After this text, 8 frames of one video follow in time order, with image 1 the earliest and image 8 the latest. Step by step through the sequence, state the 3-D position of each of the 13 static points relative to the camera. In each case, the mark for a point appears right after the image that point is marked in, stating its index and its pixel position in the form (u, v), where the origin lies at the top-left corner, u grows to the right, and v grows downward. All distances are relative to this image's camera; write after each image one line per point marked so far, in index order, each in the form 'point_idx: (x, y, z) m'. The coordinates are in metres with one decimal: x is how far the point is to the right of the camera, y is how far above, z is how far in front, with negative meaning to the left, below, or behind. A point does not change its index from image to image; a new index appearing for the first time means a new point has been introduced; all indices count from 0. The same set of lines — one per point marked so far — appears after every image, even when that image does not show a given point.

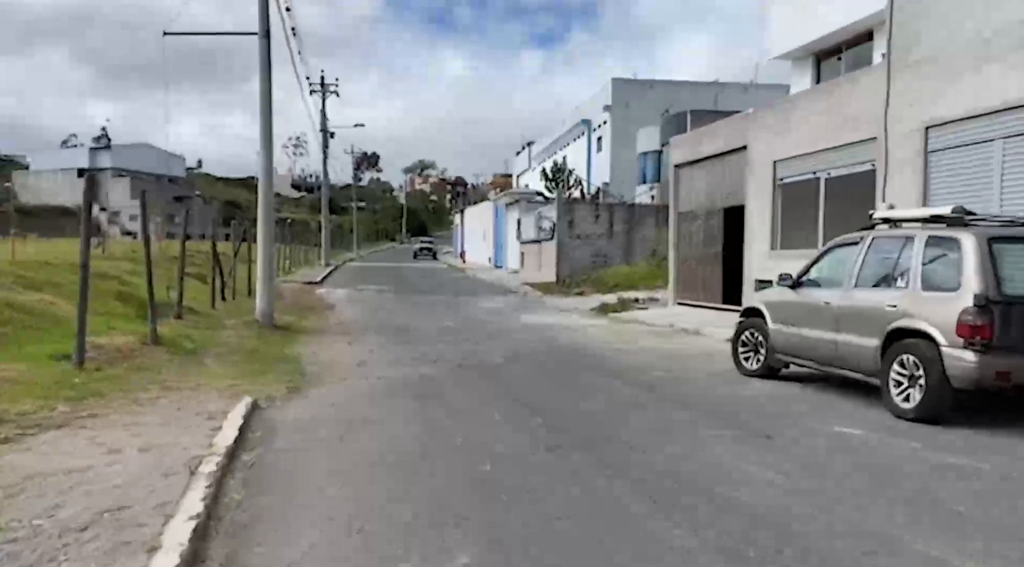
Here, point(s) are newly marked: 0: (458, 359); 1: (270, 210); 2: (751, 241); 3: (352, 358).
0: (-0.8, -1.2, +12.3) m
1: (-5.0, +1.5, +16.1) m
2: (+5.5, +0.9, +17.7) m
3: (-2.6, -1.2, +12.6) m
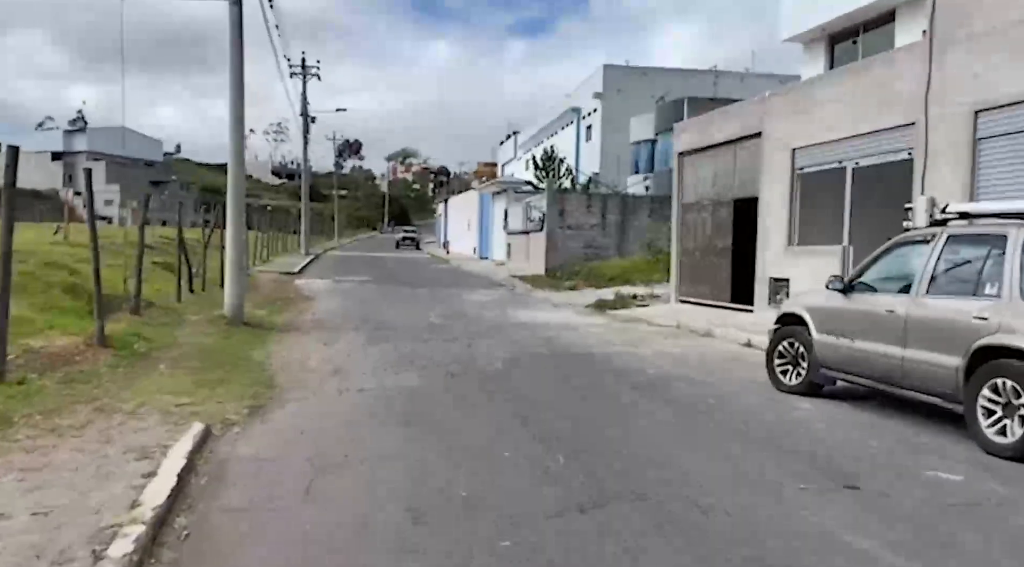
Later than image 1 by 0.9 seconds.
0: (-0.8, -1.1, +10.8) m
1: (-5.1, +1.7, +14.6) m
2: (+5.4, +1.0, +16.4) m
3: (-2.6, -1.1, +11.1) m
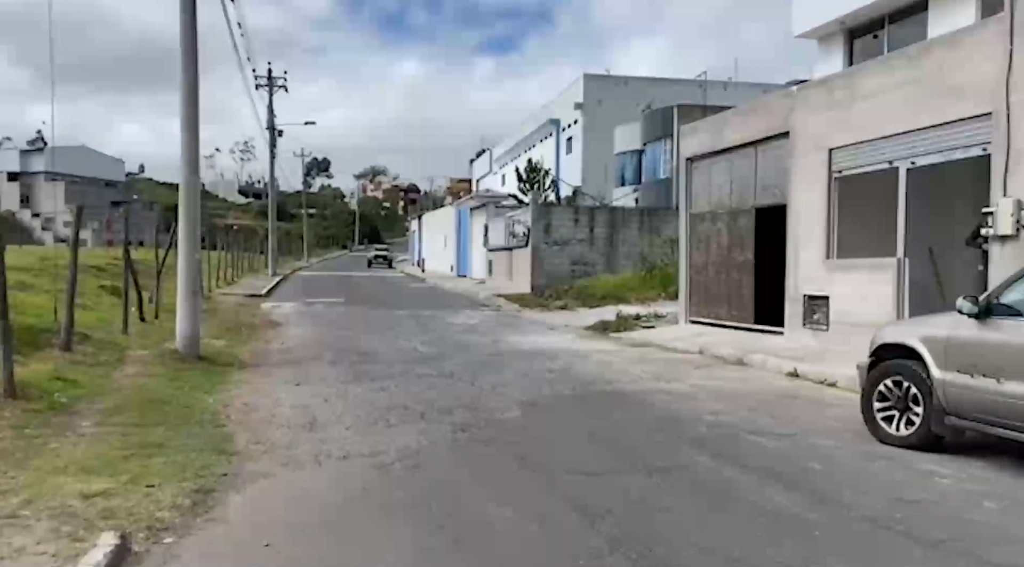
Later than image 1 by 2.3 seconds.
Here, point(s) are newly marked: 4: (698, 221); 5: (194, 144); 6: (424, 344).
0: (-0.6, -1.4, +8.7) m
1: (-5.1, +1.2, +12.4) m
2: (+5.3, +0.6, +14.5) m
3: (-2.4, -1.5, +8.9) m
4: (+4.4, +1.4, +18.2) m
5: (-5.1, +2.2, +12.4) m
6: (-1.9, -1.3, +16.1) m
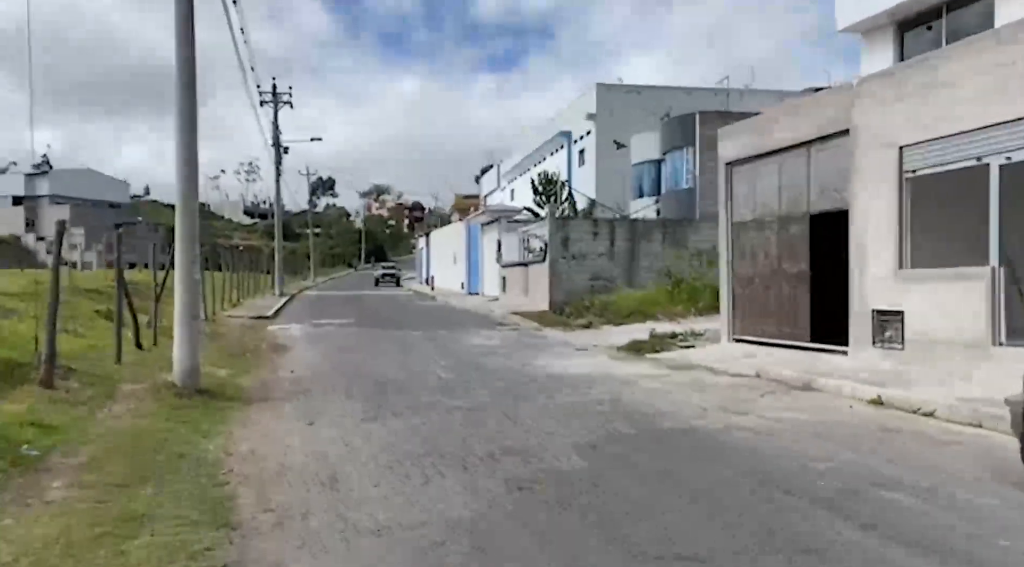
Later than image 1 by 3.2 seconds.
0: (-0.1, -1.6, +7.2) m
1: (-4.5, +0.9, +11.0) m
2: (+5.9, +0.4, +13.0) m
3: (-1.8, -1.7, +7.4) m
4: (+5.0, +1.1, +16.8) m
5: (-4.6, +1.9, +11.0) m
6: (-1.3, -1.6, +14.6) m
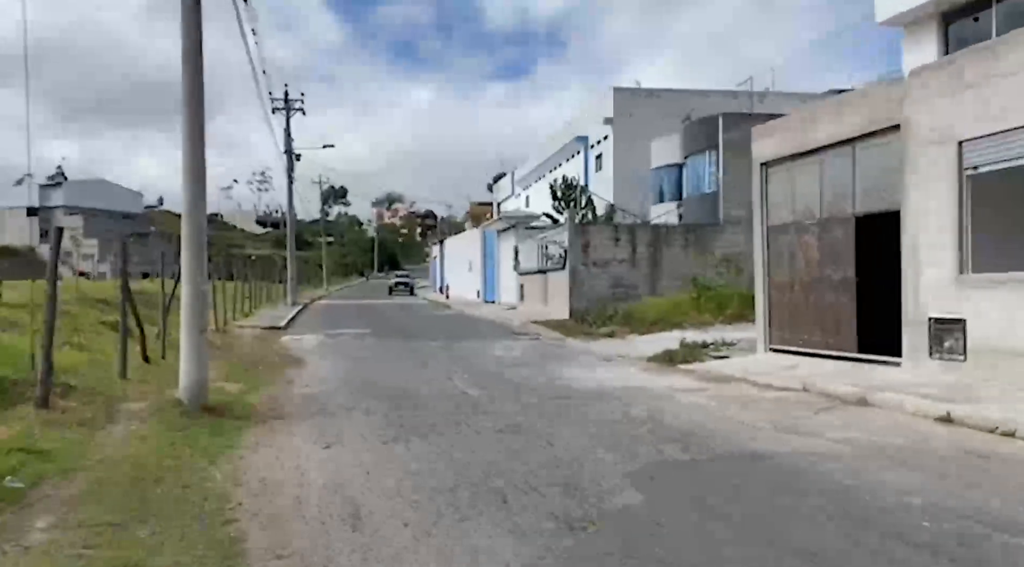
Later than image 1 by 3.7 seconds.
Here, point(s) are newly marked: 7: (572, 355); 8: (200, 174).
0: (+0.3, -1.7, +6.4) m
1: (-4.1, +0.7, +10.2) m
2: (+6.3, +0.3, +12.1) m
3: (-1.4, -1.8, +6.6) m
4: (+5.5, +1.0, +15.9) m
5: (-4.2, +1.7, +10.3) m
6: (-0.8, -1.8, +13.8) m
7: (+1.5, -1.8, +19.4) m
8: (-4.1, +1.5, +10.3) m
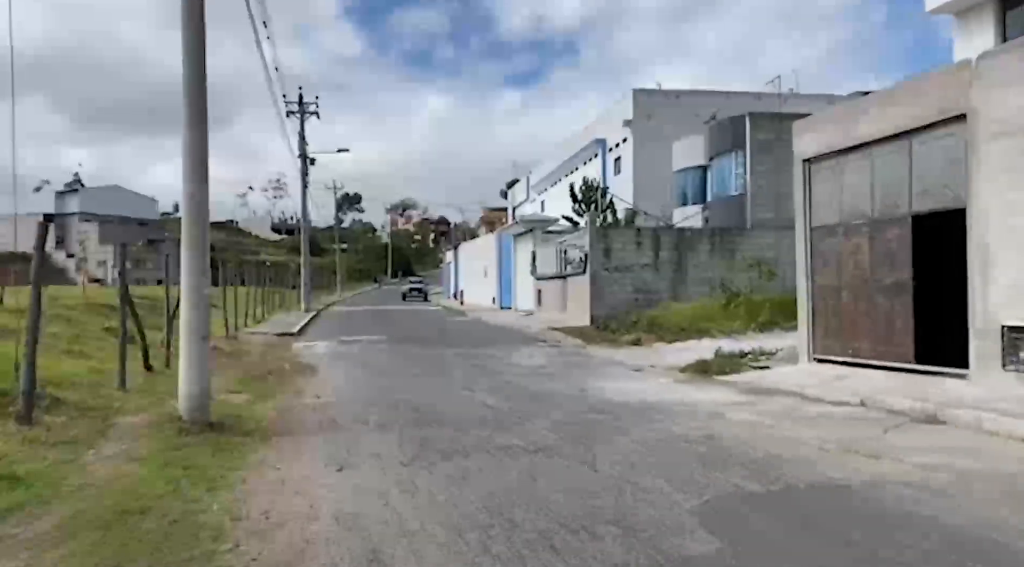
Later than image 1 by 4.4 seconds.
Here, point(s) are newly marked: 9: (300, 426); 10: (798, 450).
0: (+0.6, -1.7, +5.4) m
1: (-3.7, +0.7, +9.3) m
2: (+6.8, +0.2, +11.0) m
3: (-1.1, -1.8, +5.6) m
4: (+5.9, +0.9, +14.8) m
5: (-3.8, +1.7, +9.4) m
6: (-0.3, -1.8, +12.8) m
7: (+2.0, -1.9, +18.3) m
8: (-3.8, +1.4, +9.4) m
9: (-2.7, -1.8, +10.0) m
10: (+3.0, -1.7, +8.1) m
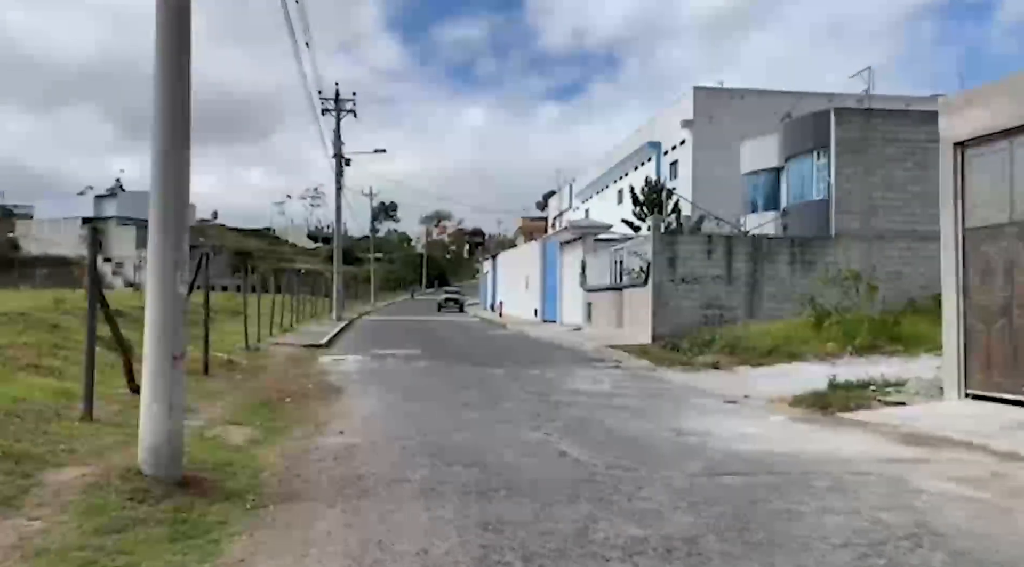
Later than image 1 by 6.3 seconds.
0: (+1.3, -1.7, +2.4) m
1: (-2.8, +0.7, +6.5) m
2: (+7.7, 0.0, +7.8) m
3: (-0.4, -1.7, +2.7) m
4: (+7.1, +0.6, +11.6) m
5: (-2.8, +1.7, +6.6) m
6: (+0.7, -1.9, +9.8) m
7: (+3.3, -2.1, +15.2) m
8: (-2.8, +1.5, +6.6) m
9: (-1.8, -1.9, +7.1) m
10: (+3.8, -1.8, +5.0) m
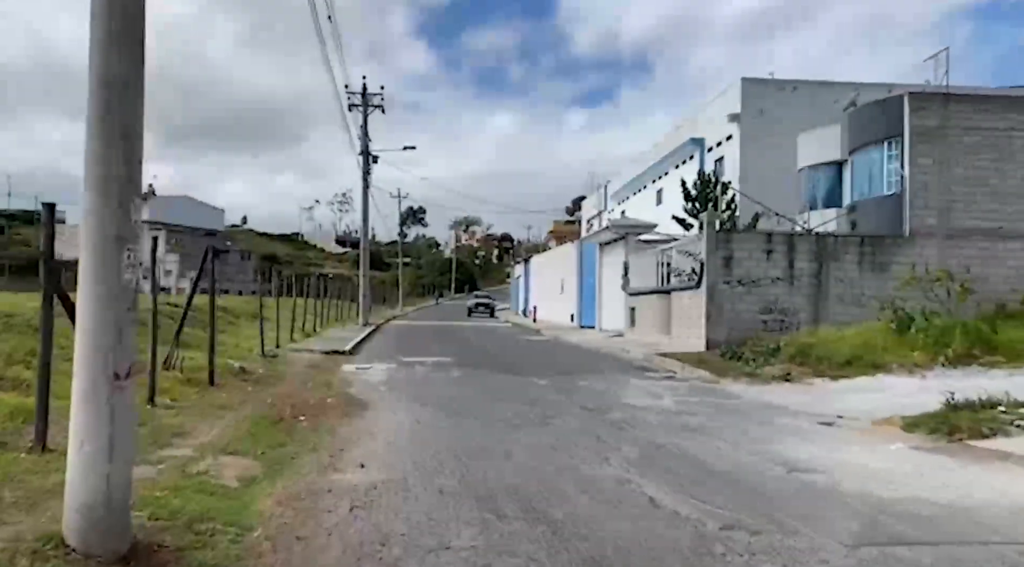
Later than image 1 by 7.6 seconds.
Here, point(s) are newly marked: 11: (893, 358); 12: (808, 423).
0: (+1.7, -1.6, +0.2) m
1: (-2.3, +0.8, +4.5) m
2: (+8.3, +0.1, +5.4) m
3: (0.0, -1.6, +0.6) m
4: (+7.8, +0.7, +9.2) m
5: (-2.3, +1.8, +4.6) m
6: (+1.3, -1.9, +7.7) m
7: (+4.1, -2.1, +13.0) m
8: (-2.3, +1.5, +4.6) m
9: (-1.2, -1.8, +5.0) m
10: (+4.3, -1.7, +2.7) m
11: (+8.6, -1.7, +17.4) m
12: (+4.4, -2.1, +11.6) m
